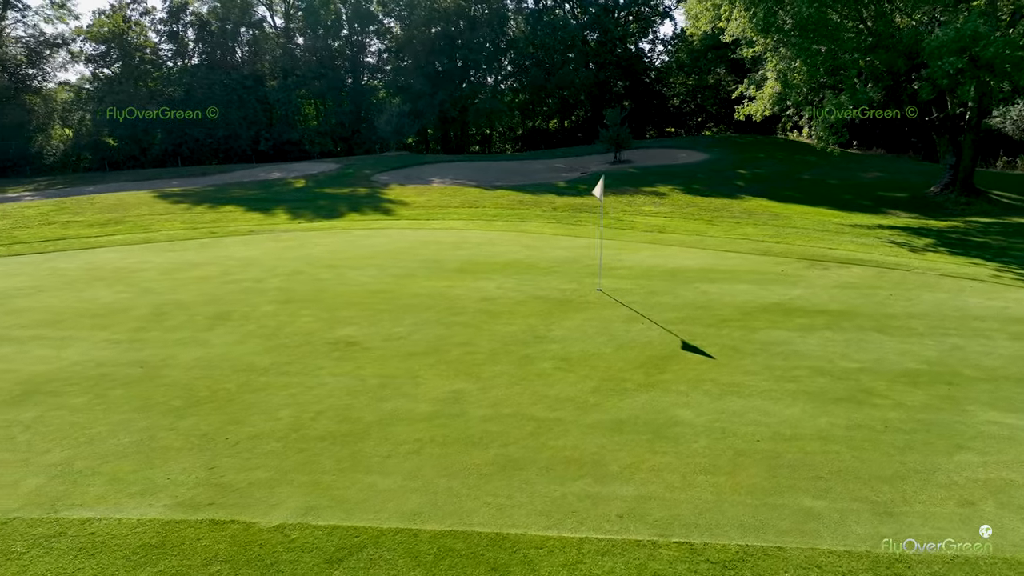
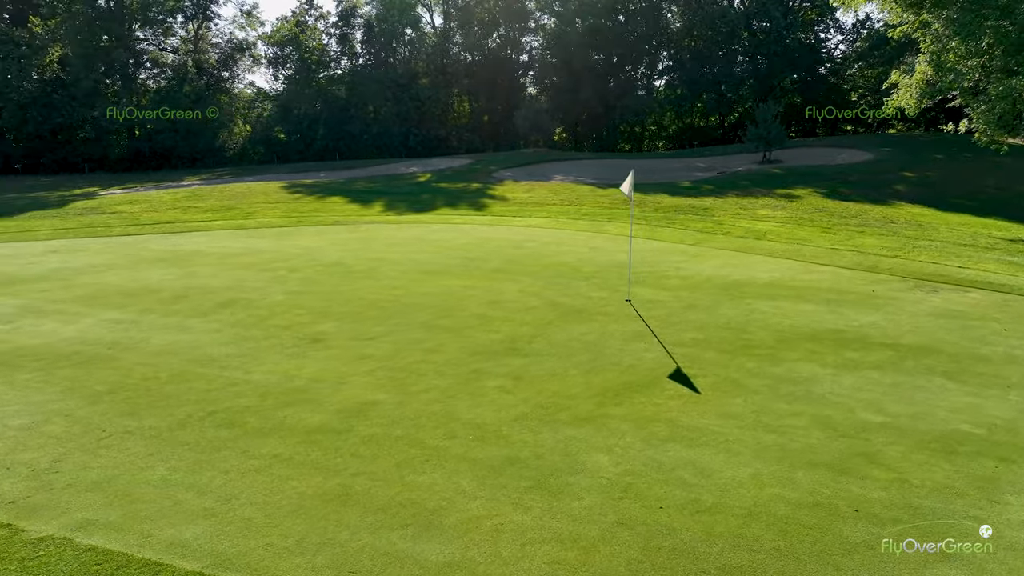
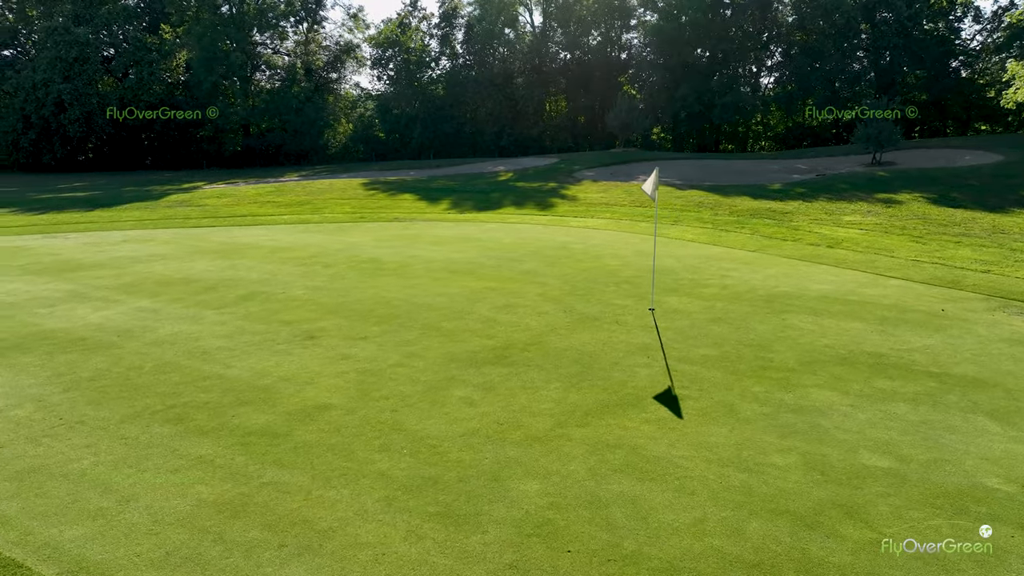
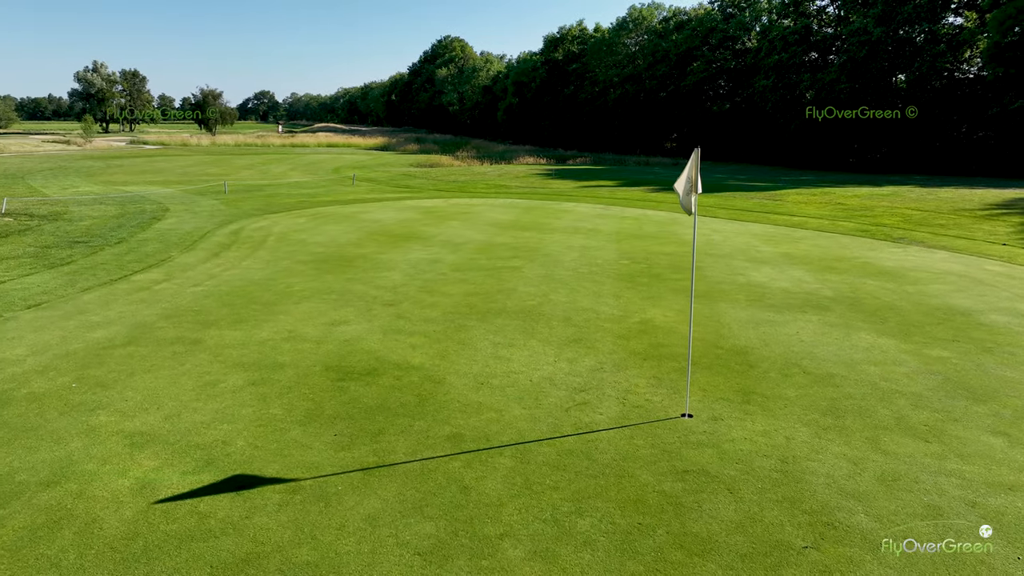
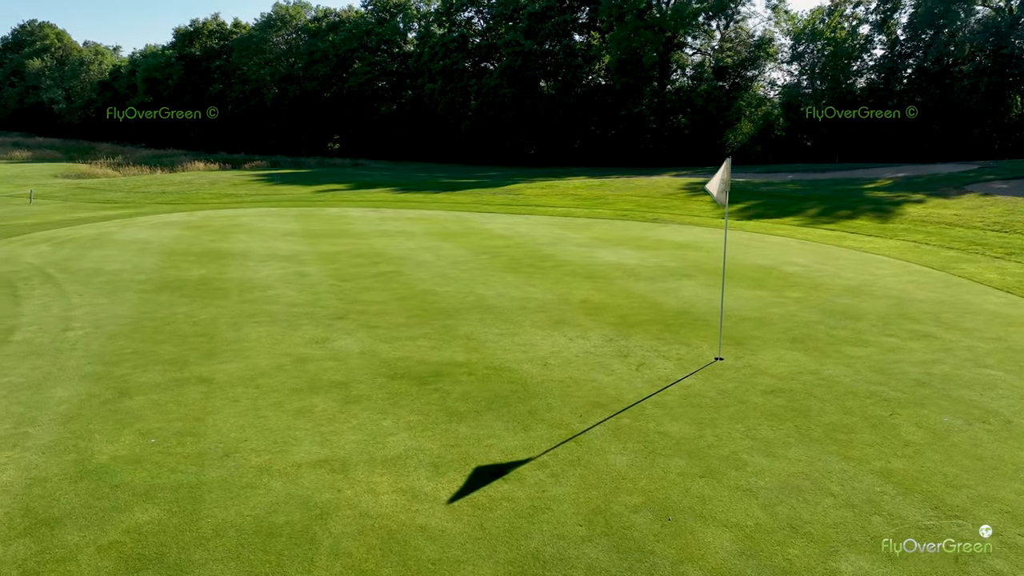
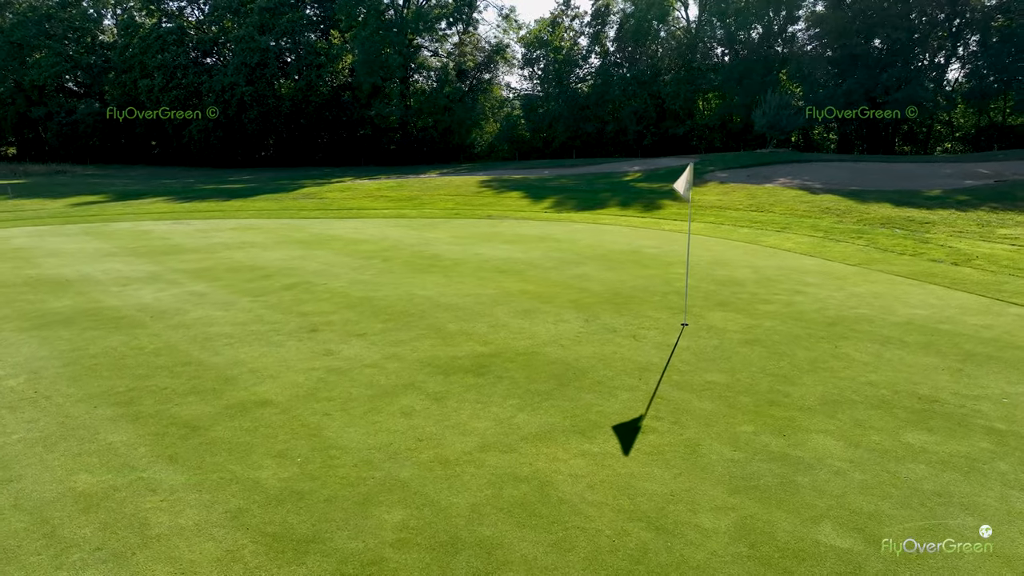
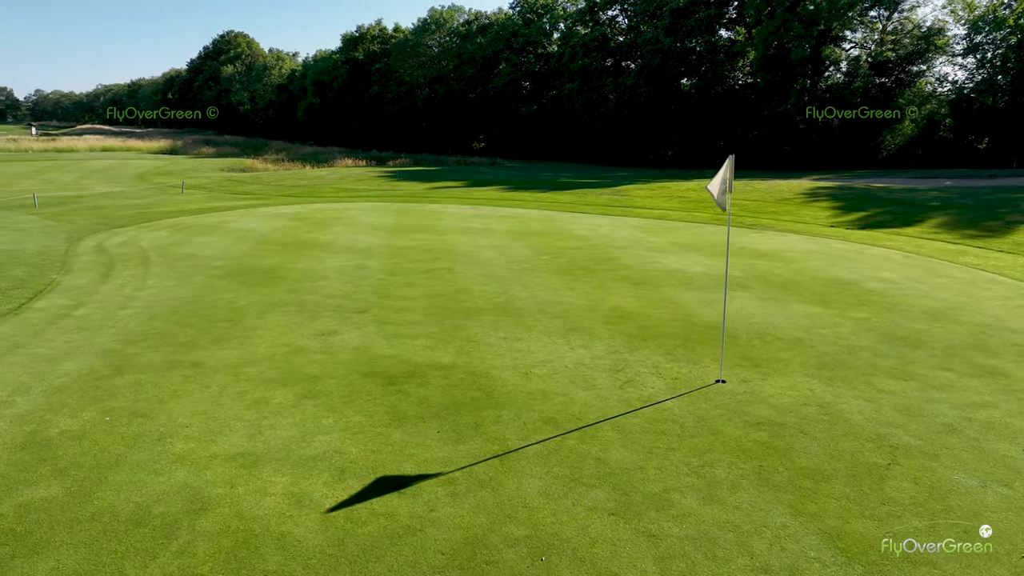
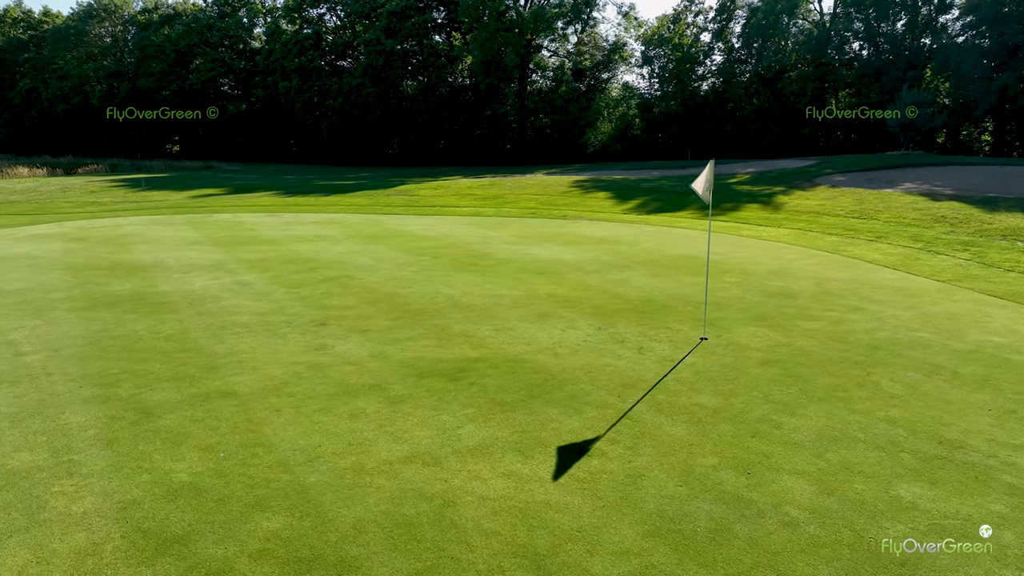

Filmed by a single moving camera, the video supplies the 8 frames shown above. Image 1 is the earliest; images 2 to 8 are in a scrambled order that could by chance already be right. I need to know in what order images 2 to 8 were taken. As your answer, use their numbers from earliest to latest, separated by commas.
2, 3, 6, 8, 5, 7, 4
